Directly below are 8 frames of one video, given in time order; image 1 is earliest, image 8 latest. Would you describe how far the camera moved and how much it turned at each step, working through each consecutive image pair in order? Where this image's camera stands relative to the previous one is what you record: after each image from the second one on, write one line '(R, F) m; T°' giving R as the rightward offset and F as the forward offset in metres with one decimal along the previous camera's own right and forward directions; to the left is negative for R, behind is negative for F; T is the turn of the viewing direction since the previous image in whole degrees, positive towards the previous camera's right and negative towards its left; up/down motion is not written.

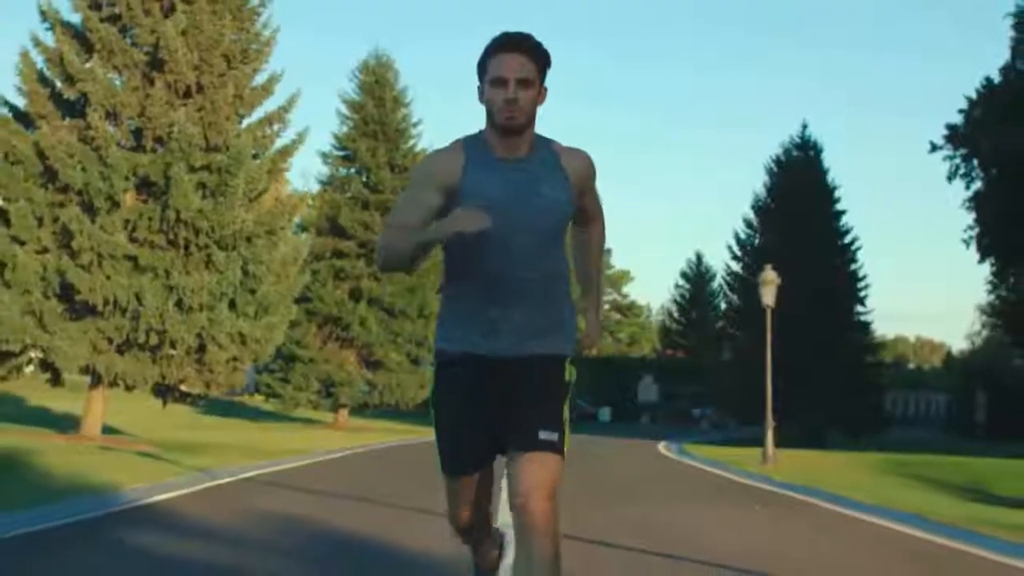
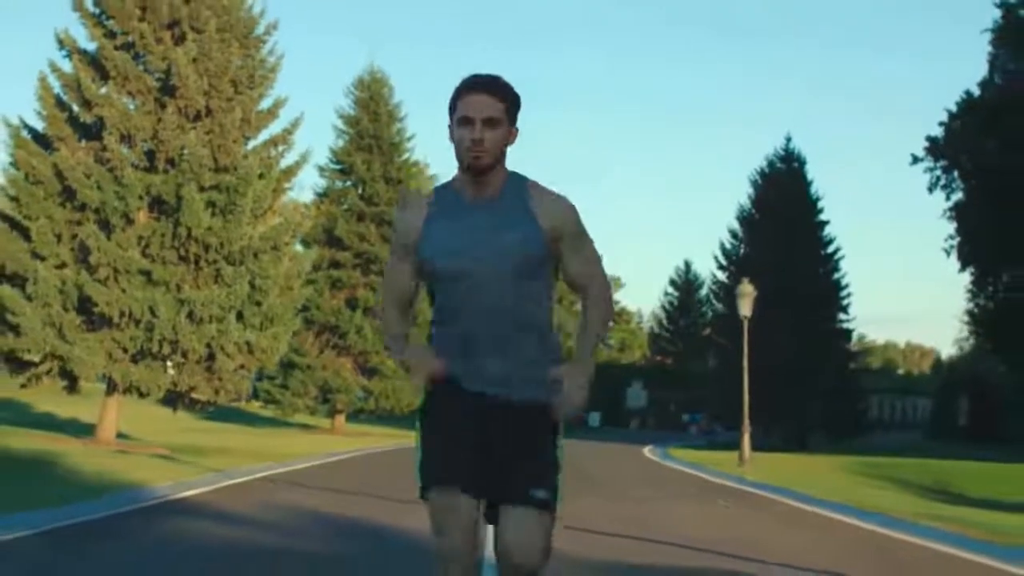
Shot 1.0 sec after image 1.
(0.0, -1.7) m; 0°
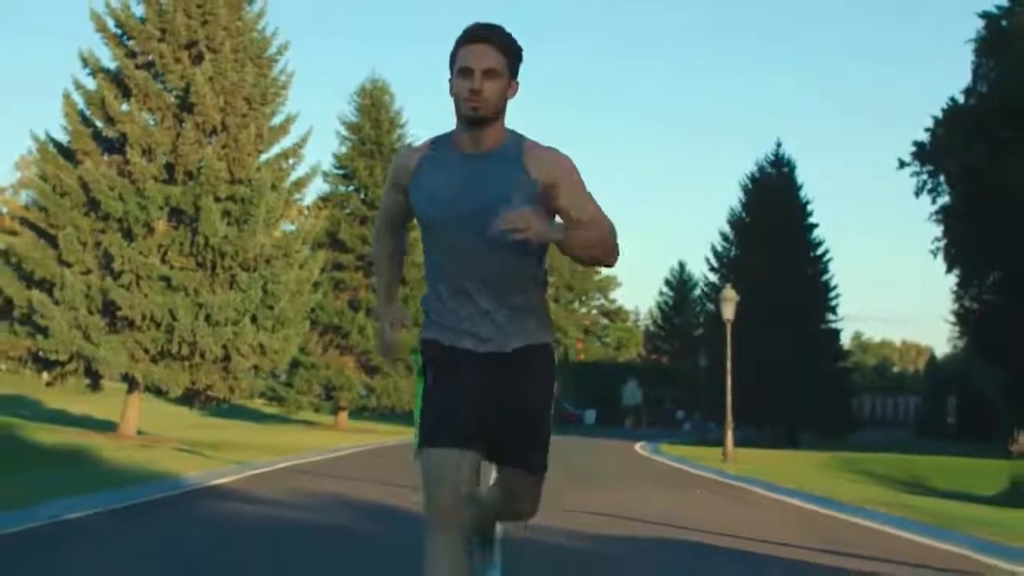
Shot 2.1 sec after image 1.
(0.0, -2.0) m; 0°
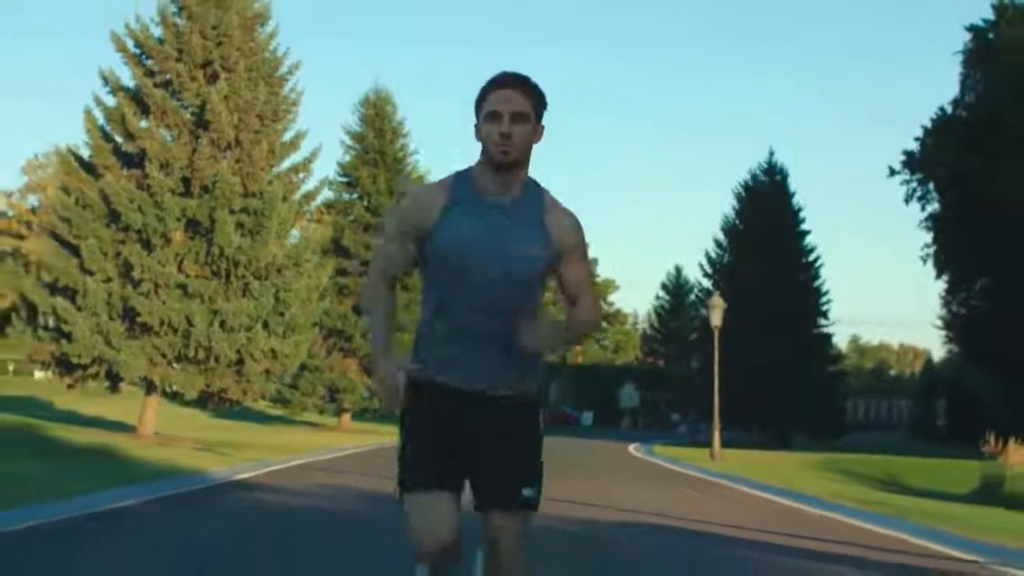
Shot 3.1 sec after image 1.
(0.0, -1.7) m; 0°
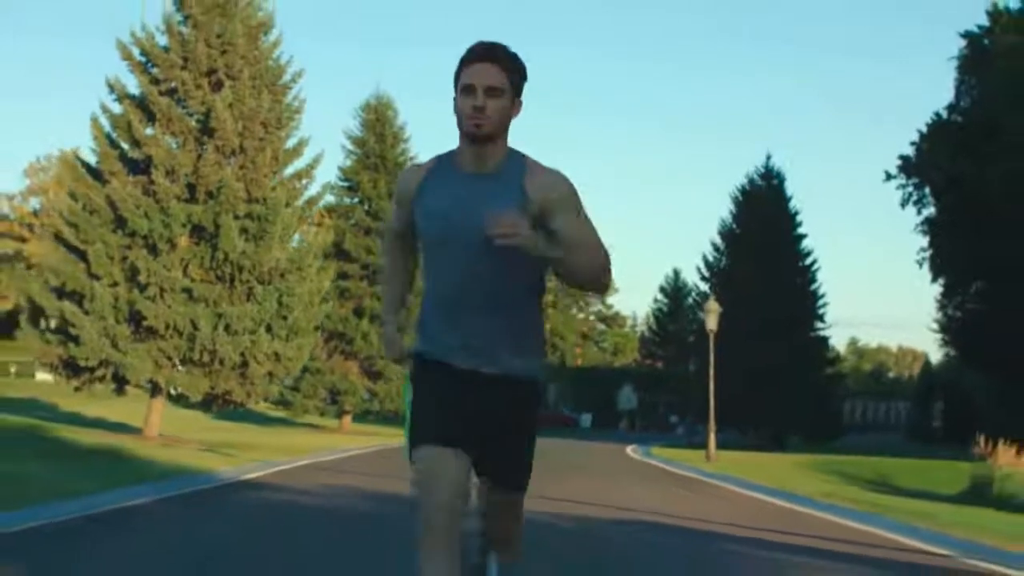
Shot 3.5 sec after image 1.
(0.0, -0.6) m; 0°
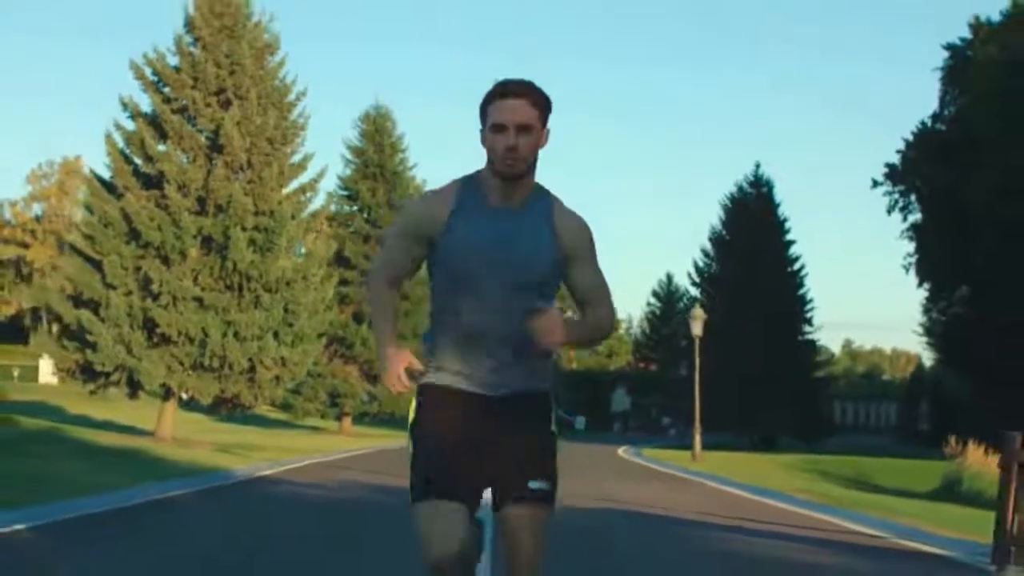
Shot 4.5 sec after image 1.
(0.0, -1.8) m; 0°
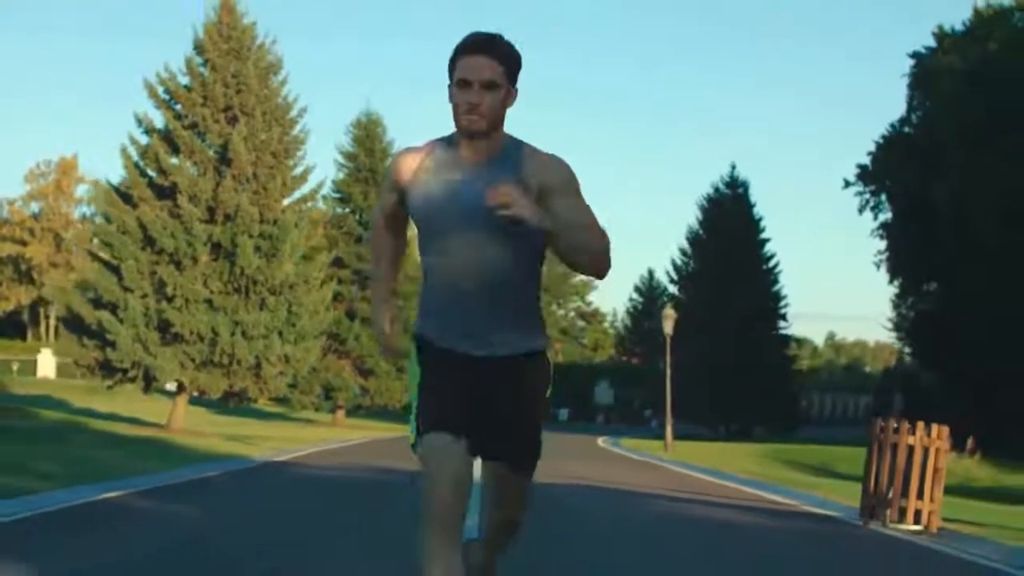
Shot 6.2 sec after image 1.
(0.0, -3.1) m; +1°
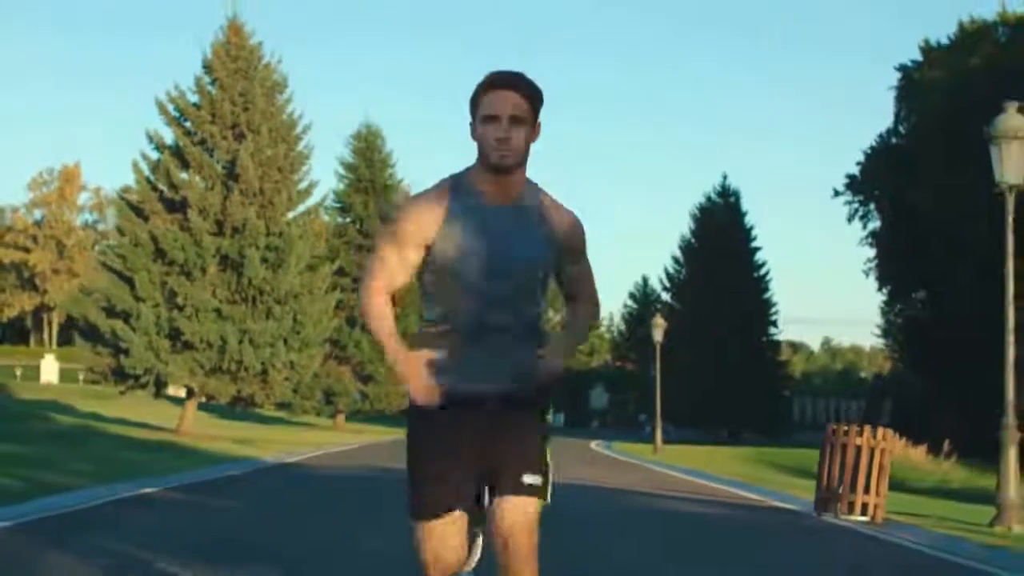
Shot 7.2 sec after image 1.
(0.0, -1.7) m; 0°
